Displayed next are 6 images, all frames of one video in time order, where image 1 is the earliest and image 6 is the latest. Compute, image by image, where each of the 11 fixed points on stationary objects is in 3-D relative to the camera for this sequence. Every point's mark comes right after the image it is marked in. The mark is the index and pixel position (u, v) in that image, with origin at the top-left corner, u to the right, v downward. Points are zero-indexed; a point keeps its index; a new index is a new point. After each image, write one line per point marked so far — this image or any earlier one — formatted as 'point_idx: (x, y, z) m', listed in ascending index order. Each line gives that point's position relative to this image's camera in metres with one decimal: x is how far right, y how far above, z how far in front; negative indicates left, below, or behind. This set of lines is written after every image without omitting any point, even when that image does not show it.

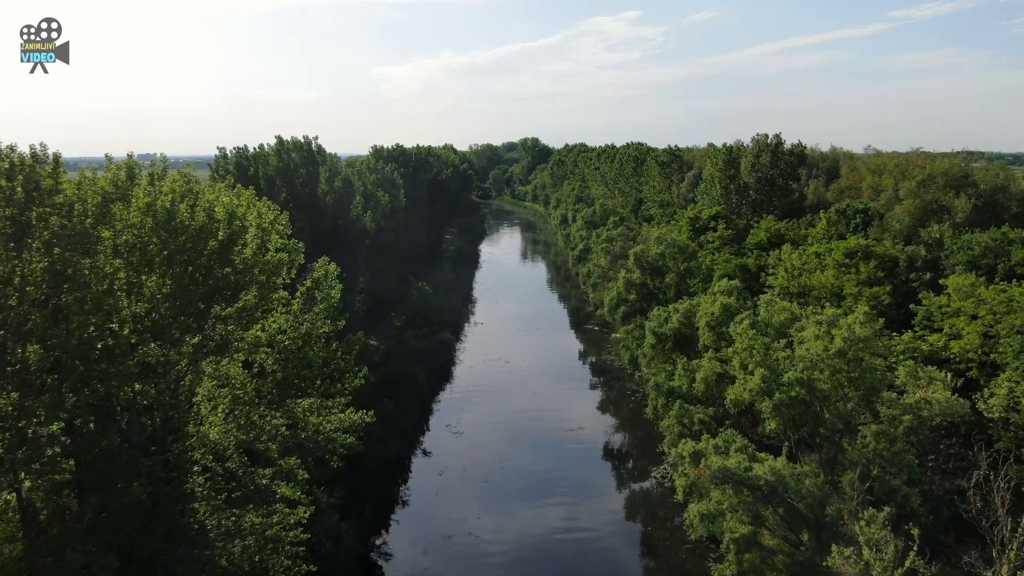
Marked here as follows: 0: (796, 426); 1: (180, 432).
0: (+8.2, -4.1, +17.2) m
1: (-7.1, -3.1, +12.9) m
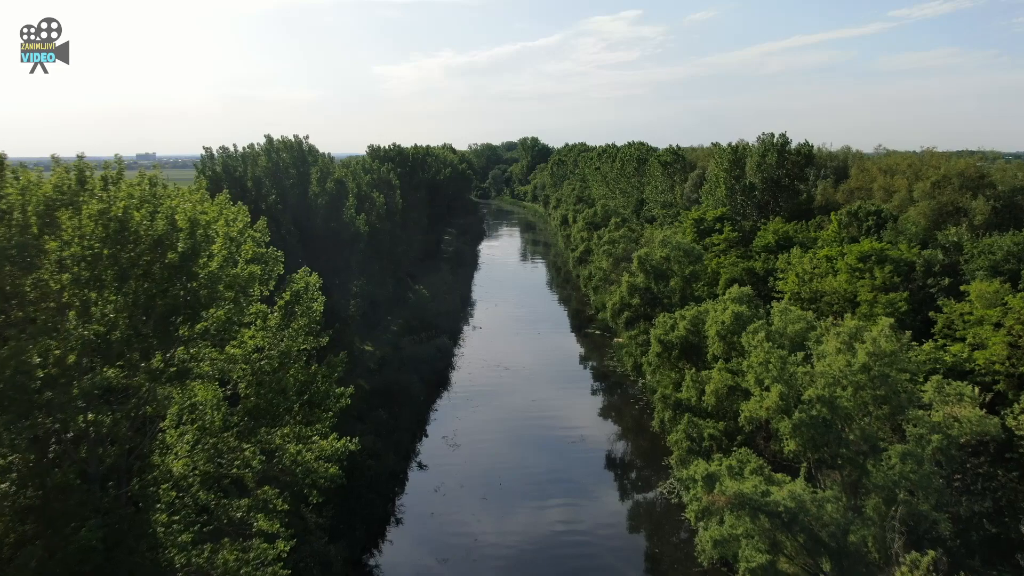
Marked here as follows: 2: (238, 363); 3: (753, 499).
0: (+8.2, -4.3, +16.0) m
1: (-7.1, -3.4, +11.7) m
2: (-5.9, -1.6, +12.5) m
3: (+6.2, -5.4, +15.3) m
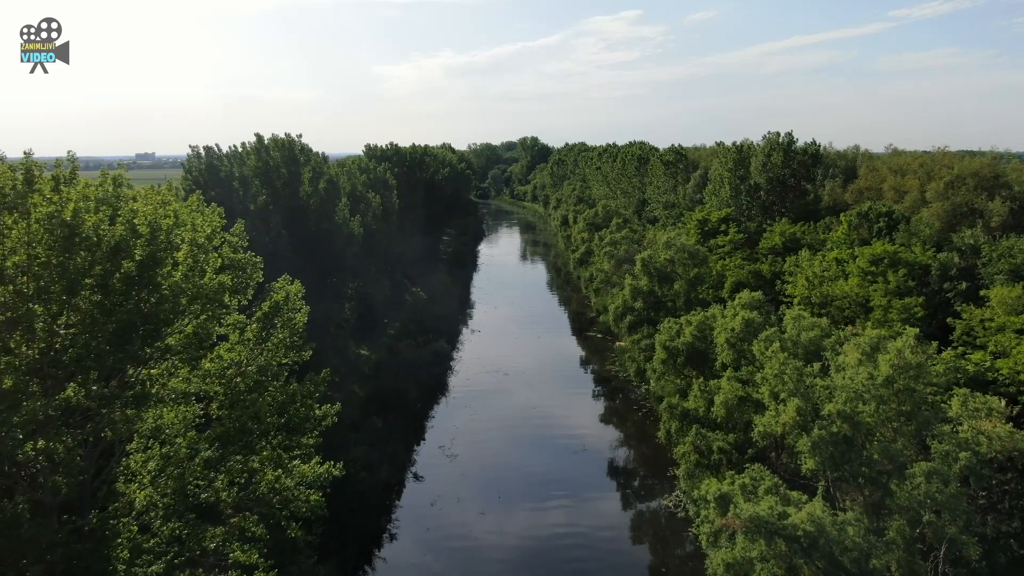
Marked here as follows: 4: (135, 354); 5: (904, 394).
0: (+8.1, -4.5, +15.0) m
1: (-7.2, -3.6, +10.6) m
2: (-5.9, -1.8, +11.5) m
3: (+6.1, -5.6, +14.3) m
4: (-6.6, -1.2, +10.3) m
5: (+9.9, -2.7, +15.1) m
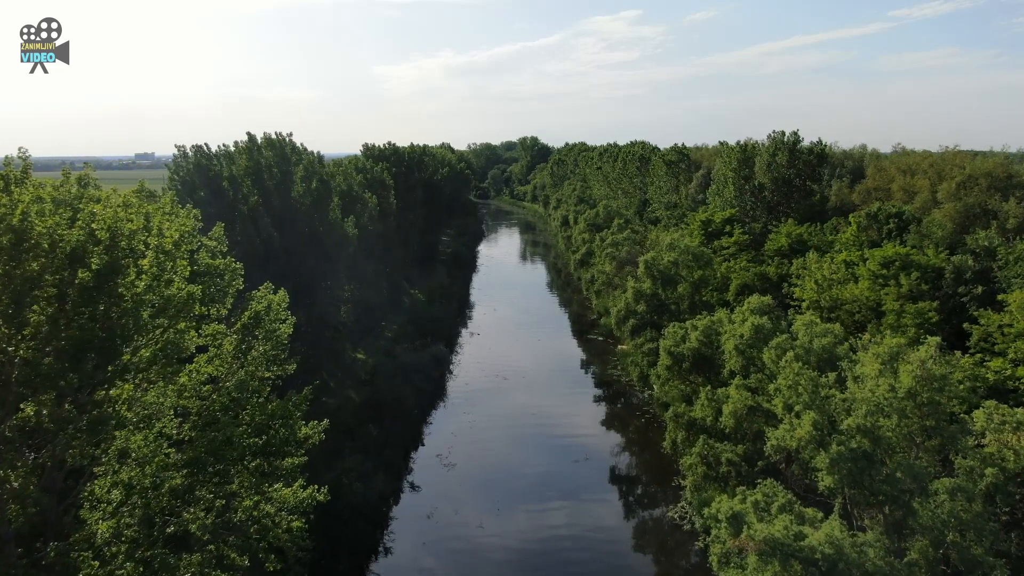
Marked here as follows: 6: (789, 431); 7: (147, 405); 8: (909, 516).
0: (+8.1, -4.7, +14.1) m
1: (-7.2, -3.7, +9.8) m
2: (-5.9, -2.0, +10.6) m
3: (+6.1, -5.8, +13.4) m
4: (-6.6, -1.4, +9.5) m
5: (+9.9, -2.8, +14.2) m
6: (+7.3, -3.8, +15.7) m
7: (-5.9, -1.9, +9.8) m
8: (+9.2, -5.3, +13.8) m
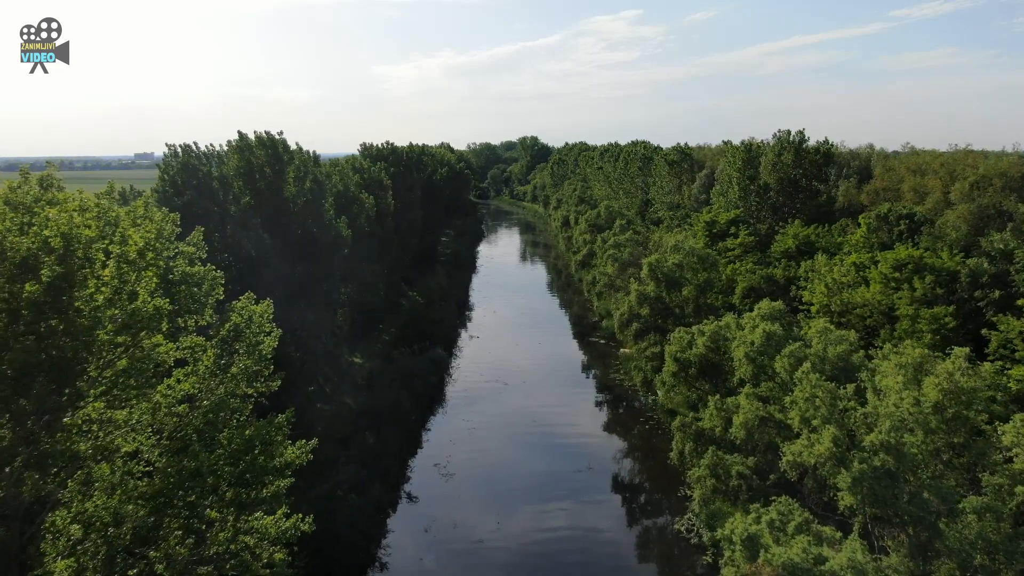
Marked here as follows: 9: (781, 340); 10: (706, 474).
0: (+8.1, -4.8, +13.3) m
1: (-7.1, -3.9, +8.9) m
2: (-5.9, -2.1, +9.8) m
3: (+6.2, -5.9, +12.6) m
4: (-6.6, -1.6, +8.6) m
5: (+9.9, -3.0, +13.4) m
6: (+7.3, -3.9, +14.9) m
7: (-5.9, -2.1, +8.9) m
8: (+9.2, -5.5, +13.0) m
9: (+8.8, -1.7, +19.7) m
10: (+6.2, -6.0, +19.2) m
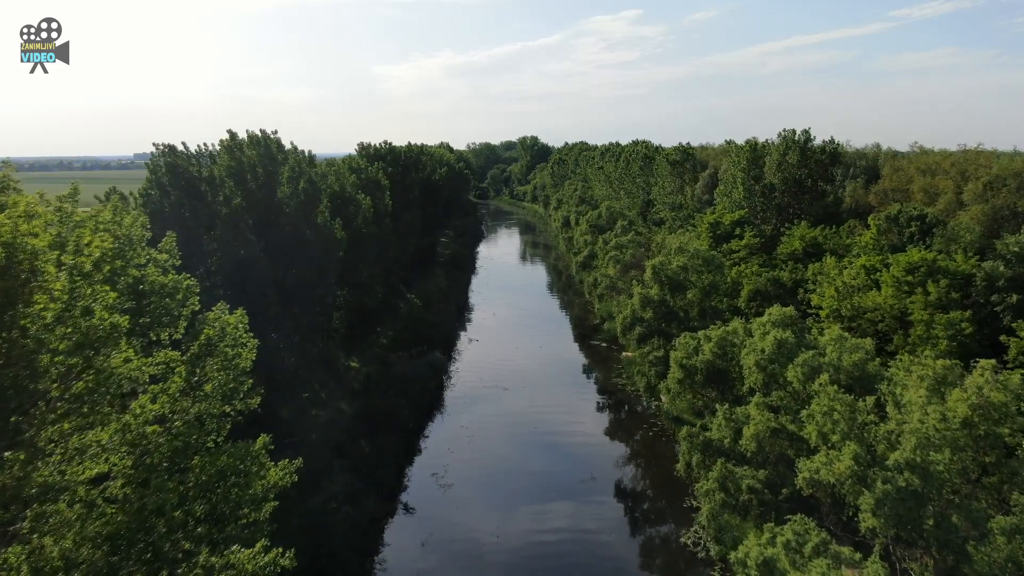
0: (+8.2, -5.0, +12.5) m
1: (-7.1, -4.1, +8.1) m
2: (-5.9, -2.3, +9.0) m
3: (+6.2, -6.1, +11.8) m
4: (-6.6, -1.7, +7.8) m
5: (+9.9, -3.1, +12.6) m
6: (+7.3, -4.1, +14.1) m
7: (-5.9, -2.2, +8.1) m
8: (+9.2, -5.6, +12.2) m
9: (+8.8, -1.9, +18.8) m
10: (+6.2, -6.2, +18.4) m
